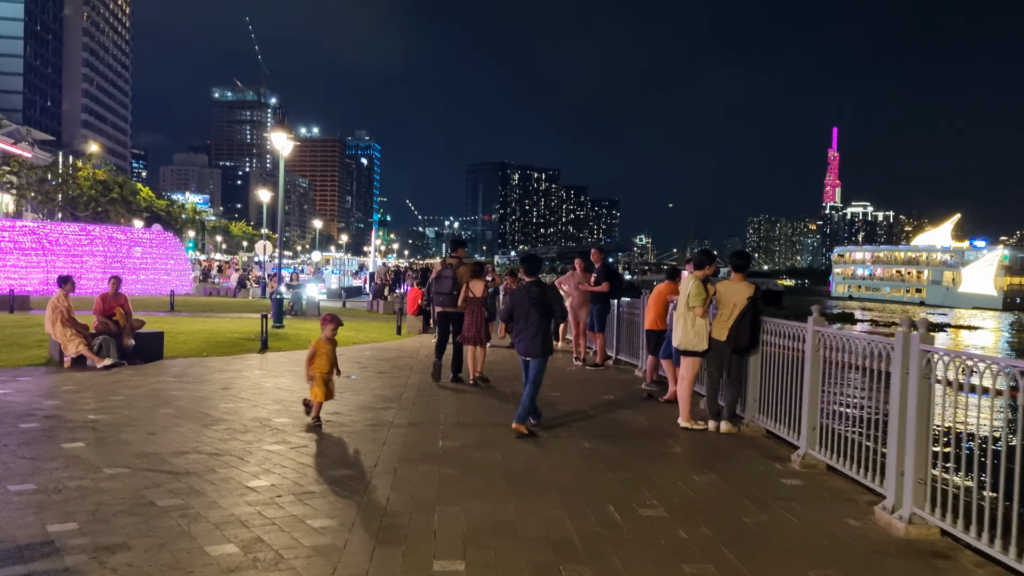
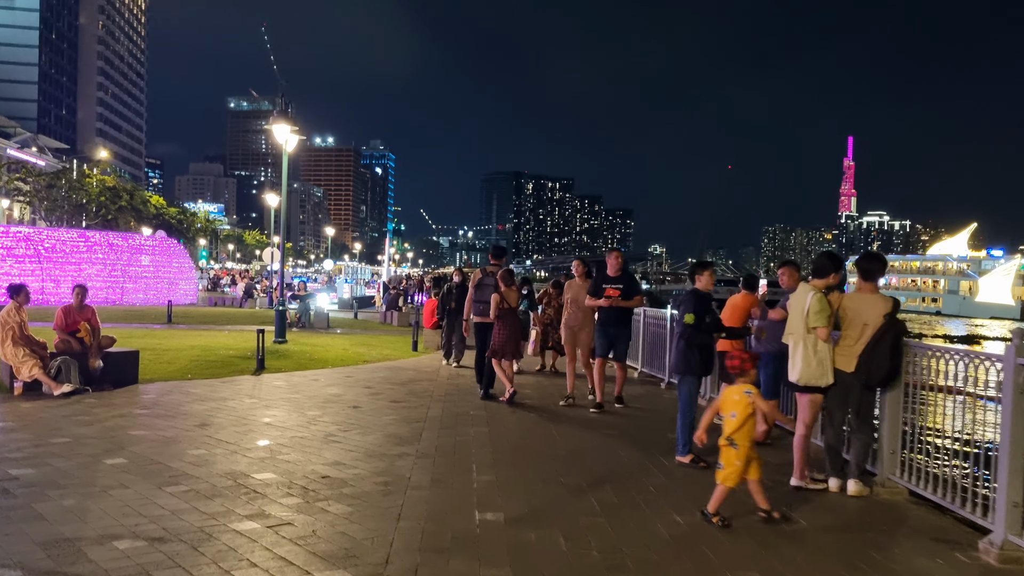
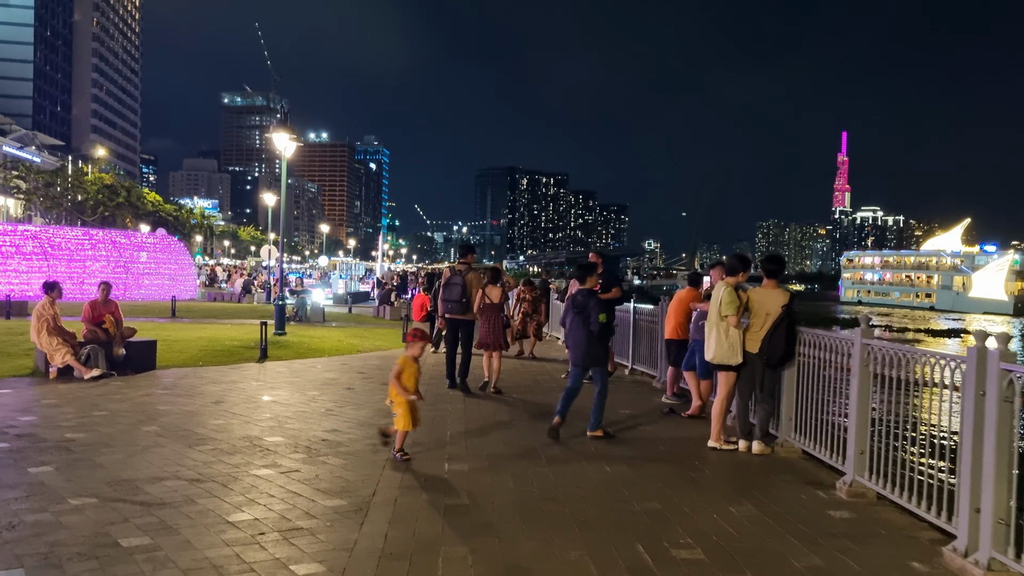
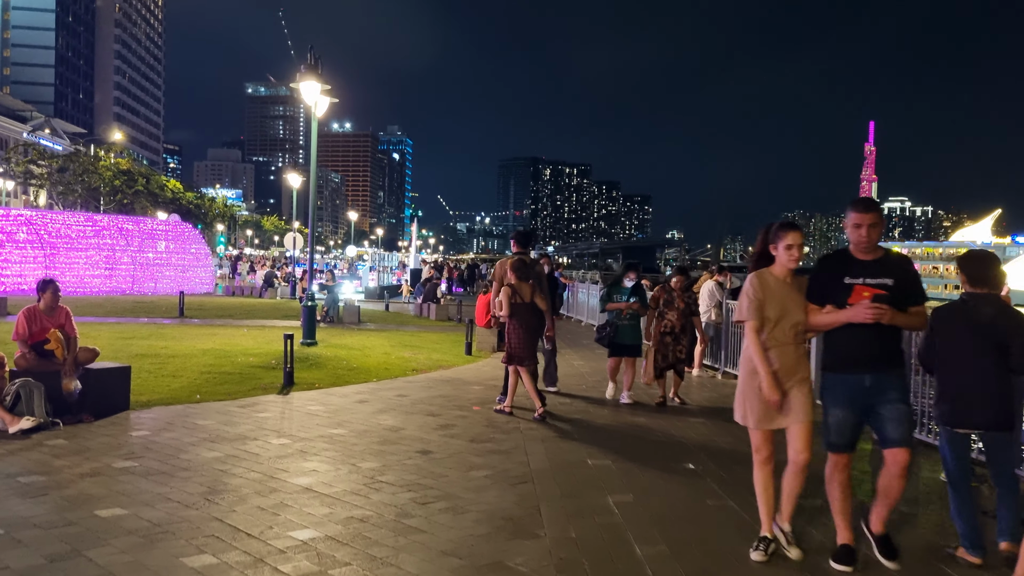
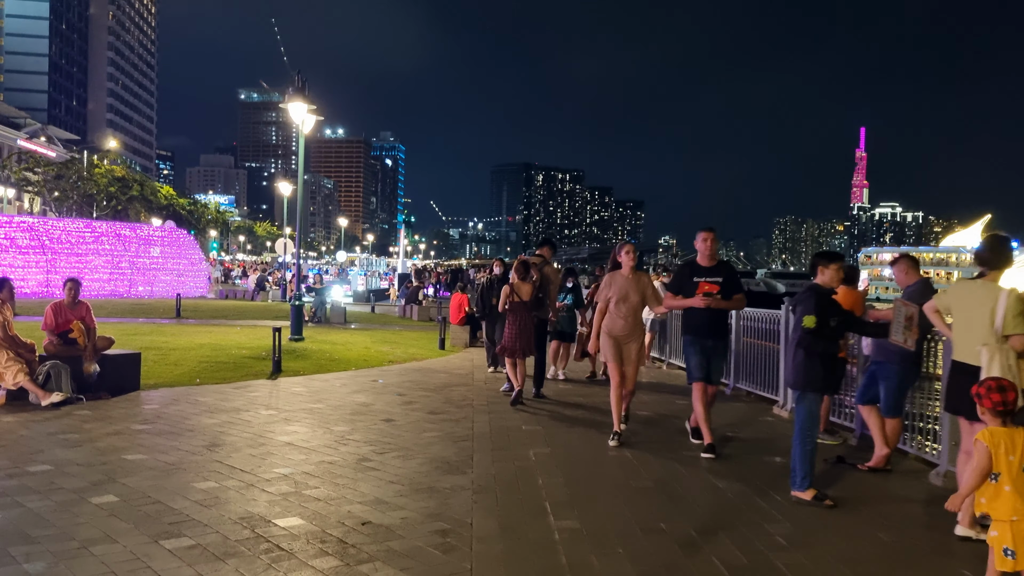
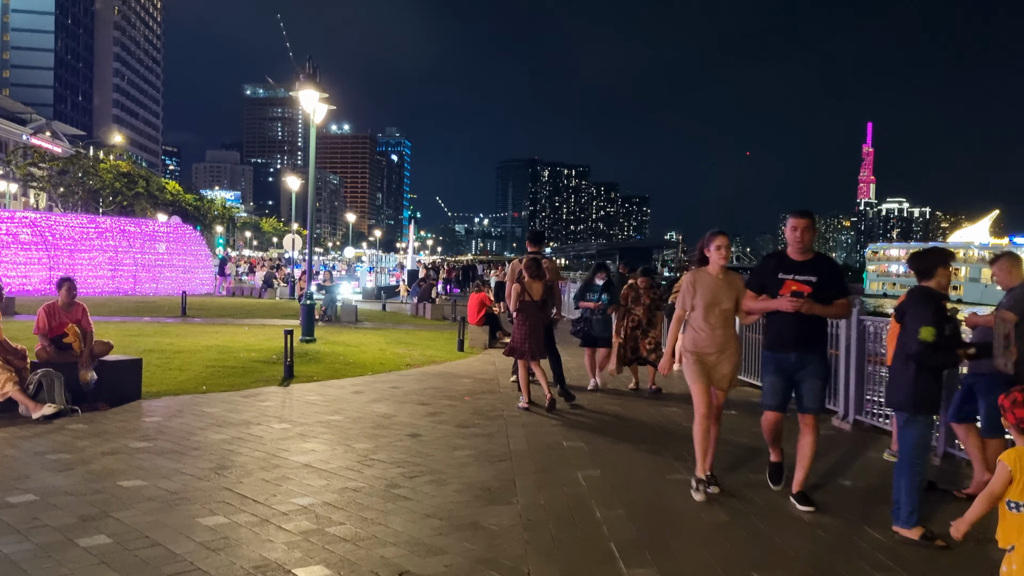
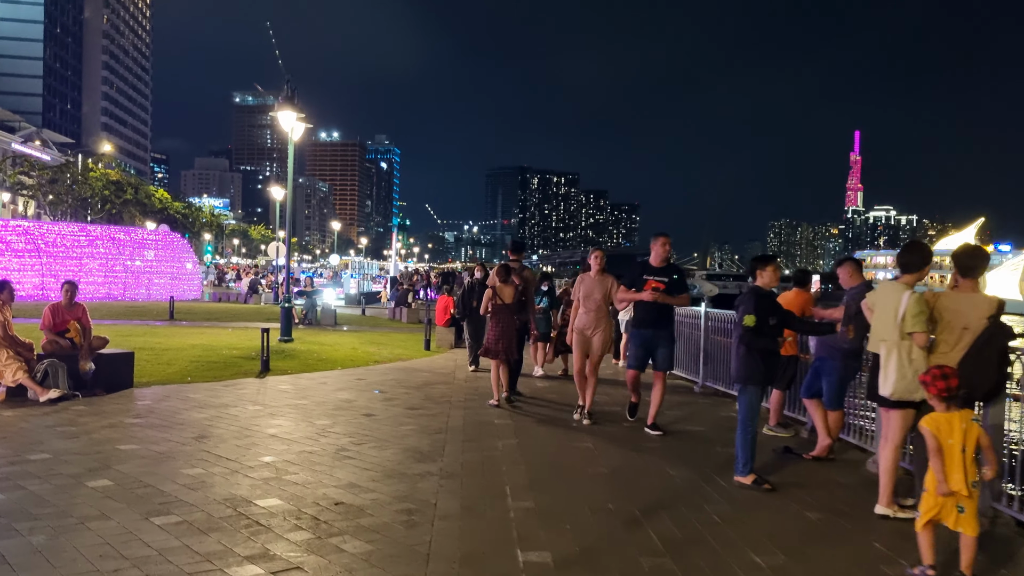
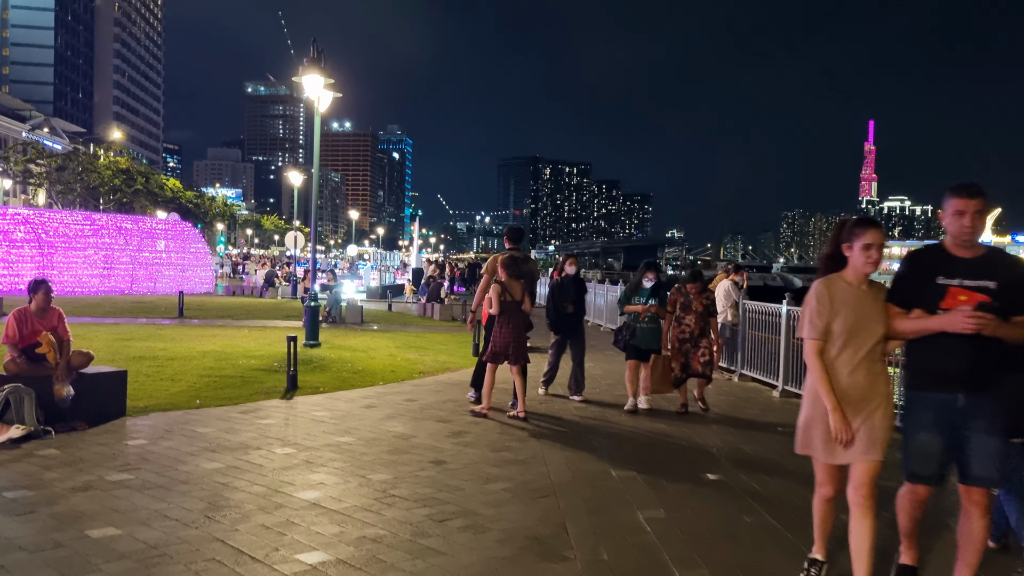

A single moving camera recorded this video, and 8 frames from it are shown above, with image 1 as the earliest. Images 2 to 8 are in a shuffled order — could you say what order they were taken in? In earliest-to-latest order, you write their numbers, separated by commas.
3, 2, 7, 5, 6, 4, 8
